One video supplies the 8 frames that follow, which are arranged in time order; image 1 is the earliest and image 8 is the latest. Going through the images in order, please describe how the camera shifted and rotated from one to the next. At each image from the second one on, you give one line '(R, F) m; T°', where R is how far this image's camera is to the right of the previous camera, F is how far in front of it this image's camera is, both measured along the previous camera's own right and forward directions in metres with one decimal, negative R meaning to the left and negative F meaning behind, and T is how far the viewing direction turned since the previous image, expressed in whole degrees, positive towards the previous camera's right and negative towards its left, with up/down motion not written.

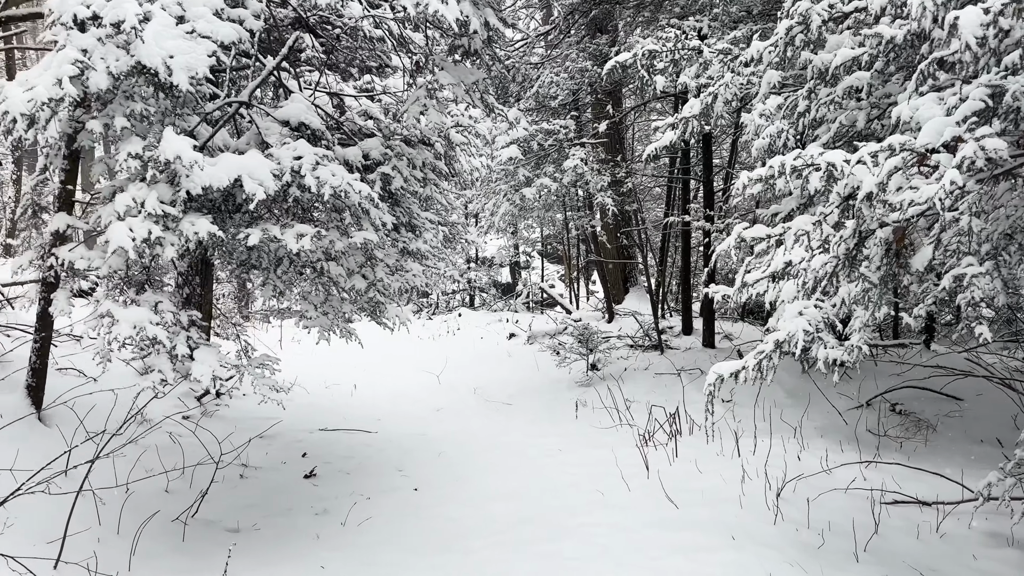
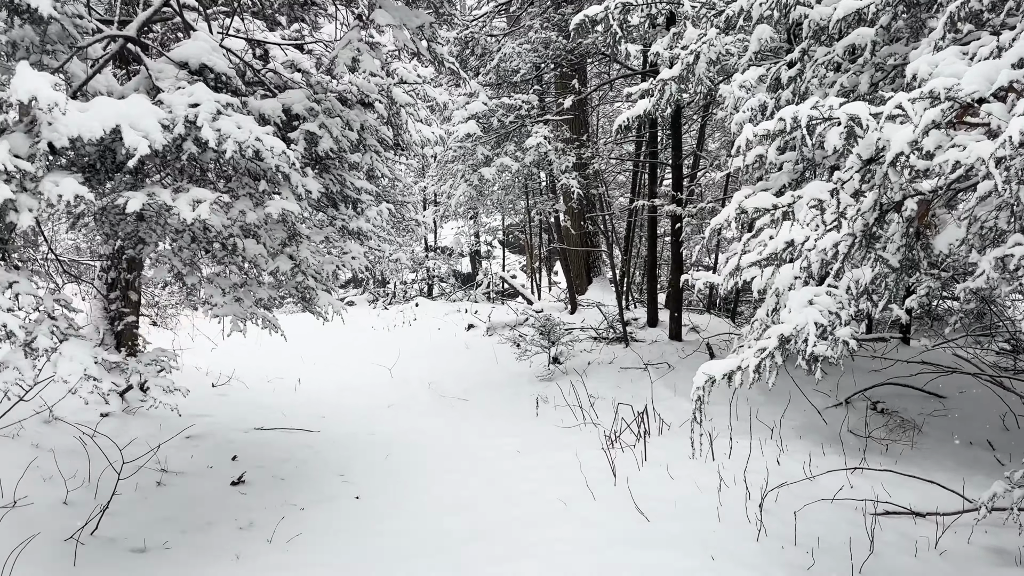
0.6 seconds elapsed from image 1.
(0.0, +0.5) m; +3°
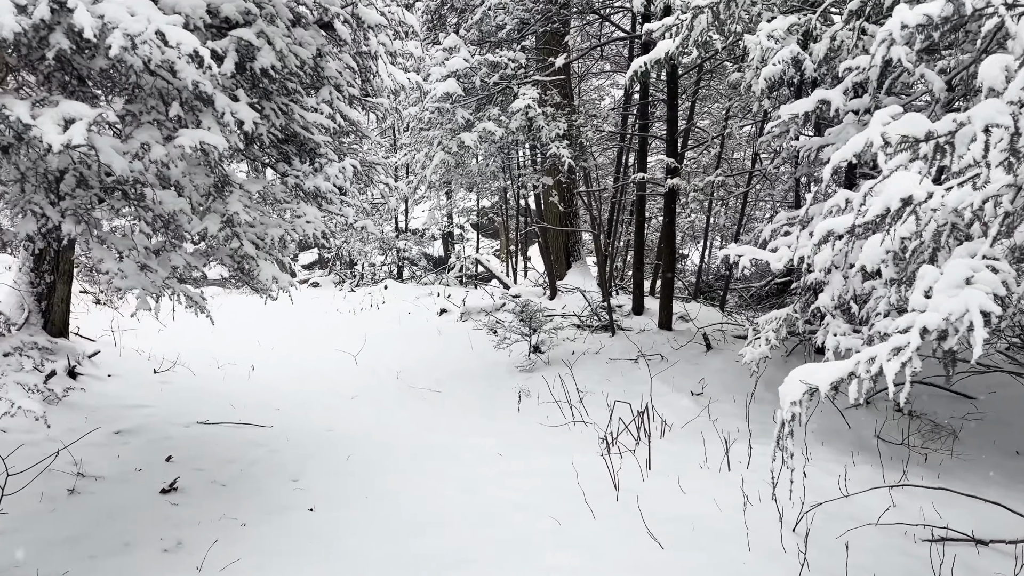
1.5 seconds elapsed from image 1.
(-0.1, +0.6) m; +2°
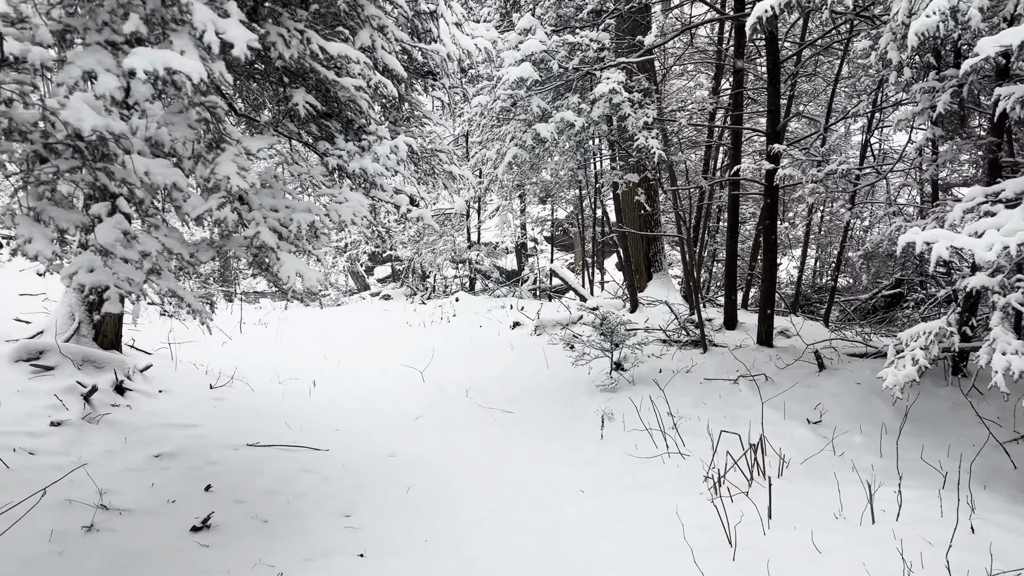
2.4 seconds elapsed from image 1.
(-0.1, +0.6) m; -5°
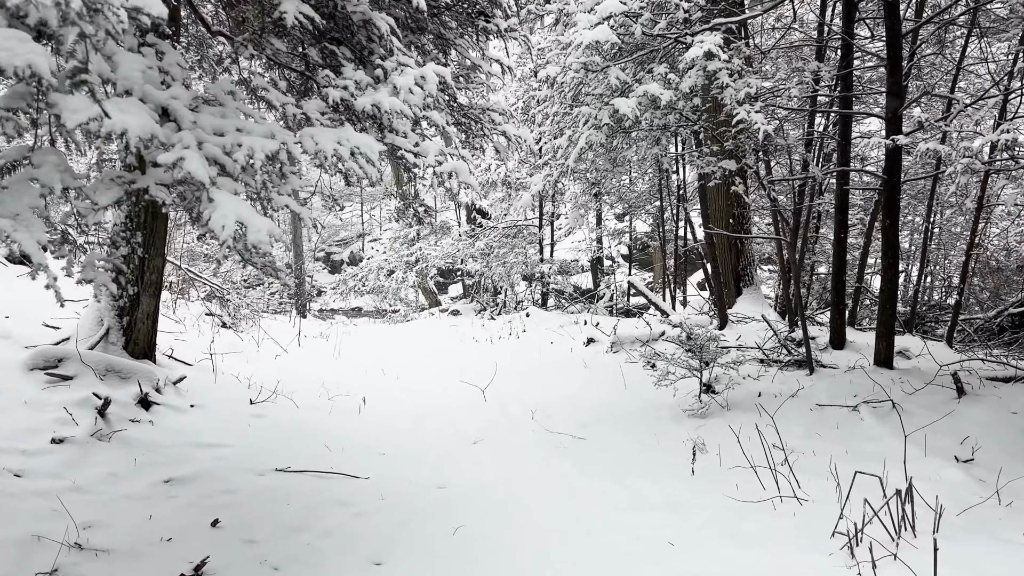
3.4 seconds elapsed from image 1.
(0.0, +0.7) m; -6°
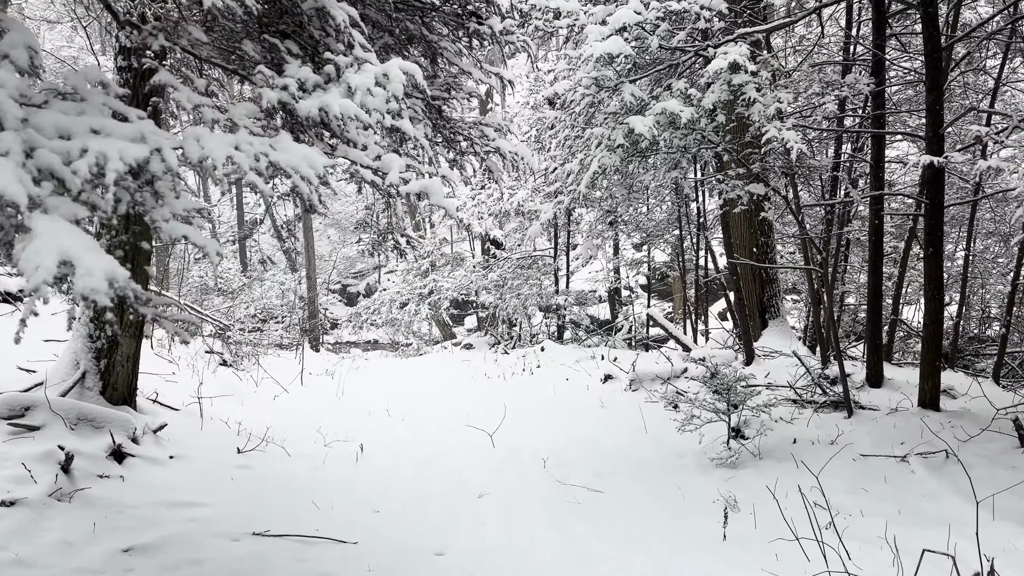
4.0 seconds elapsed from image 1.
(+0.1, +0.4) m; -1°
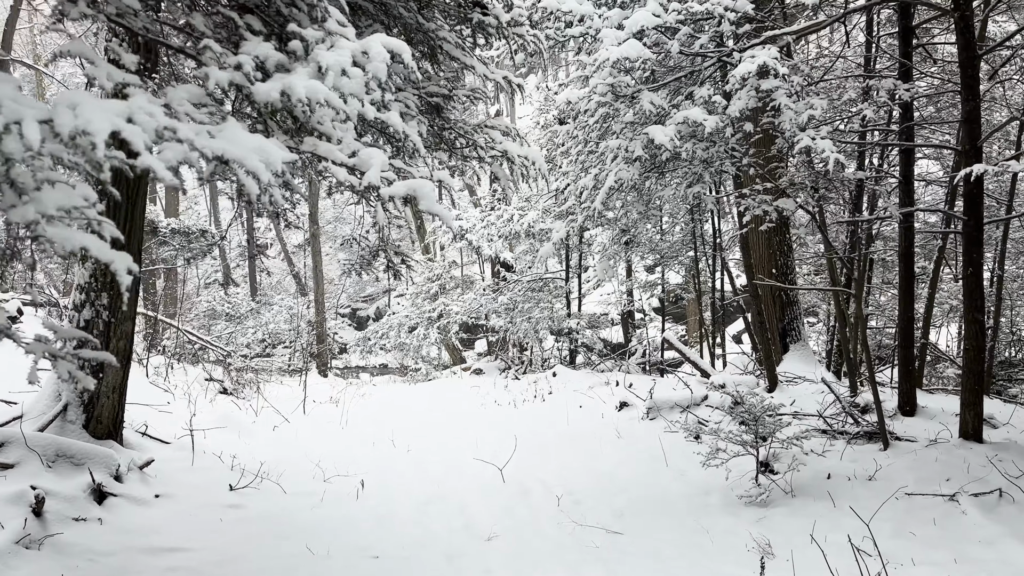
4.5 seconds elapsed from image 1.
(0.0, +0.3) m; -1°
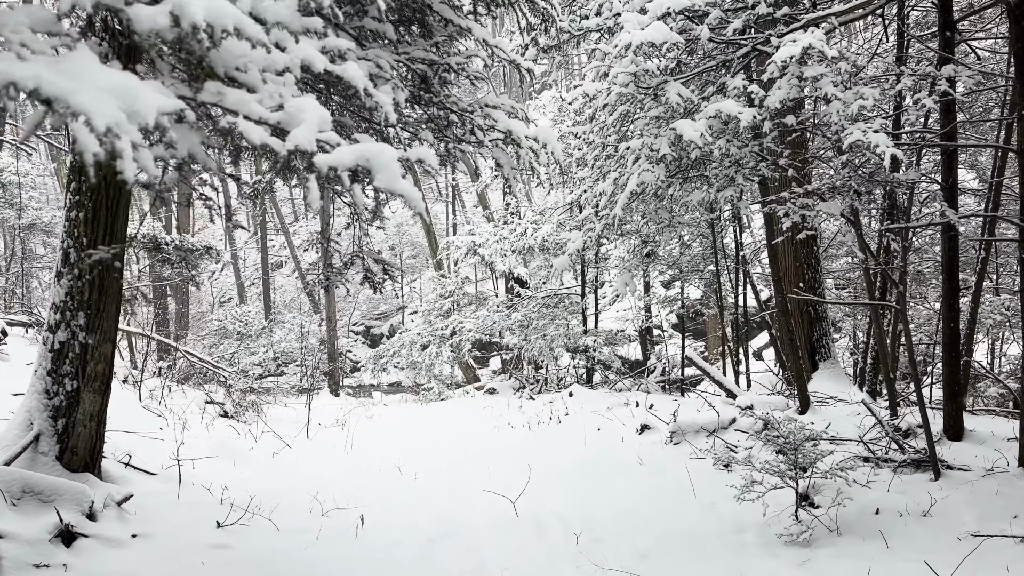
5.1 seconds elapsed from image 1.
(0.0, +0.4) m; -1°
